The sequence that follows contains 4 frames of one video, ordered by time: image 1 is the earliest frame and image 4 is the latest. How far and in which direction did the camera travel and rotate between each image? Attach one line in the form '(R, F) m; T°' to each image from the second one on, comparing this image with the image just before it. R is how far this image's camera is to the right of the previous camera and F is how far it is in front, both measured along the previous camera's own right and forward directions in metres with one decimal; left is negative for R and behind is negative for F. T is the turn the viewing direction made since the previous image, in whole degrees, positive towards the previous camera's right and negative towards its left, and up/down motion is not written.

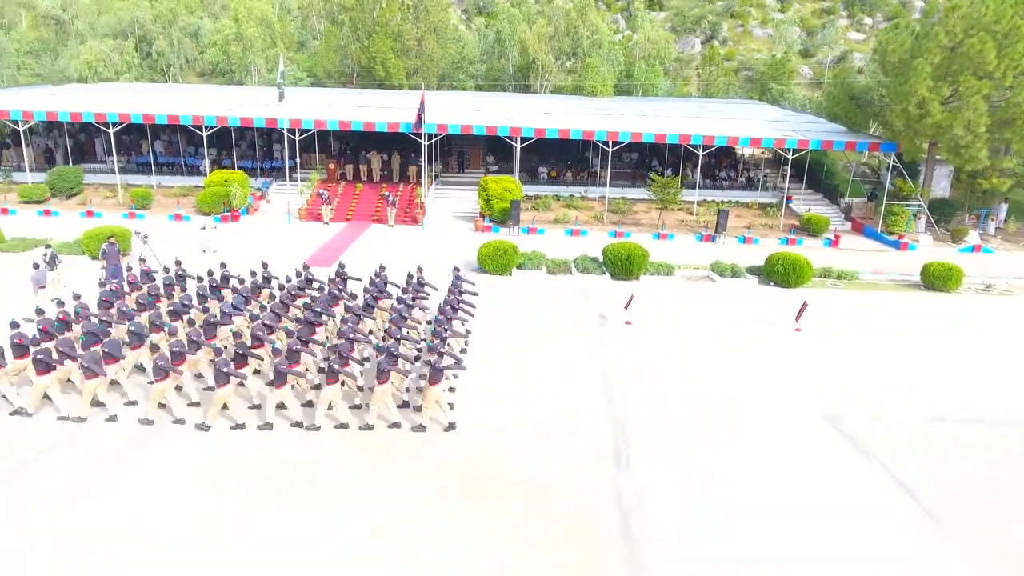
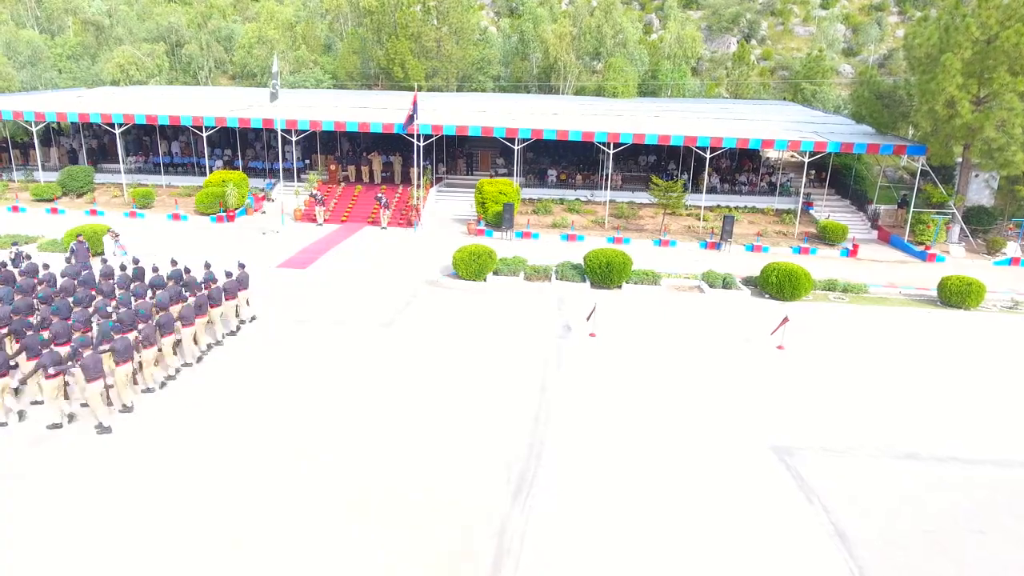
(+1.9, +0.8) m; -5°
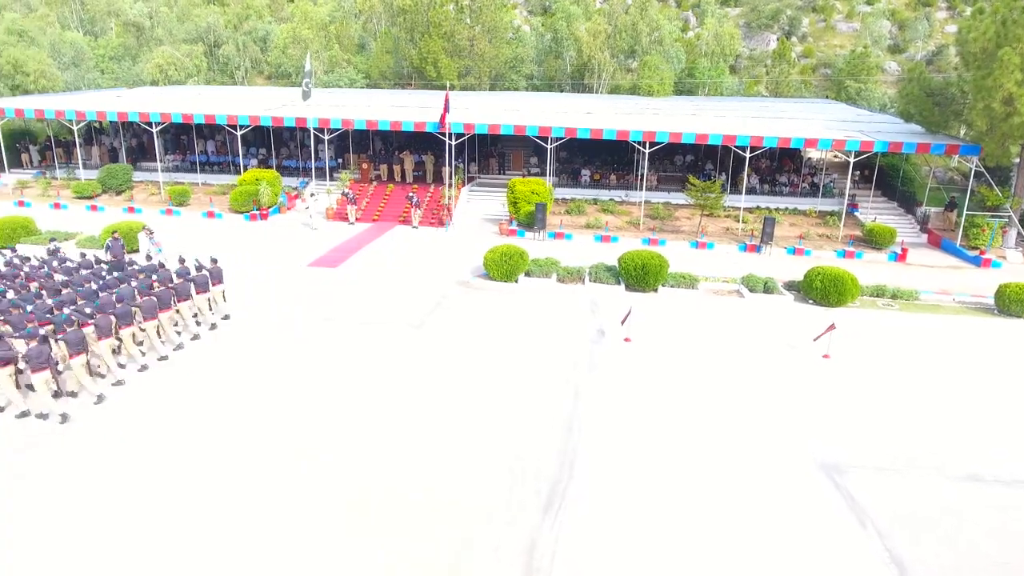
(0.0, +0.3) m; -3°
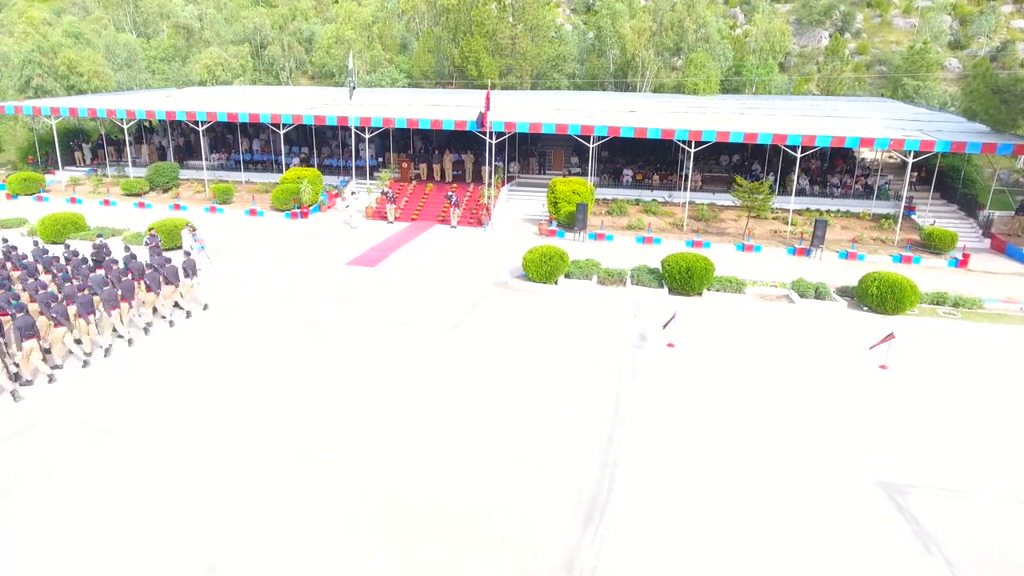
(0.0, +0.3) m; -3°
